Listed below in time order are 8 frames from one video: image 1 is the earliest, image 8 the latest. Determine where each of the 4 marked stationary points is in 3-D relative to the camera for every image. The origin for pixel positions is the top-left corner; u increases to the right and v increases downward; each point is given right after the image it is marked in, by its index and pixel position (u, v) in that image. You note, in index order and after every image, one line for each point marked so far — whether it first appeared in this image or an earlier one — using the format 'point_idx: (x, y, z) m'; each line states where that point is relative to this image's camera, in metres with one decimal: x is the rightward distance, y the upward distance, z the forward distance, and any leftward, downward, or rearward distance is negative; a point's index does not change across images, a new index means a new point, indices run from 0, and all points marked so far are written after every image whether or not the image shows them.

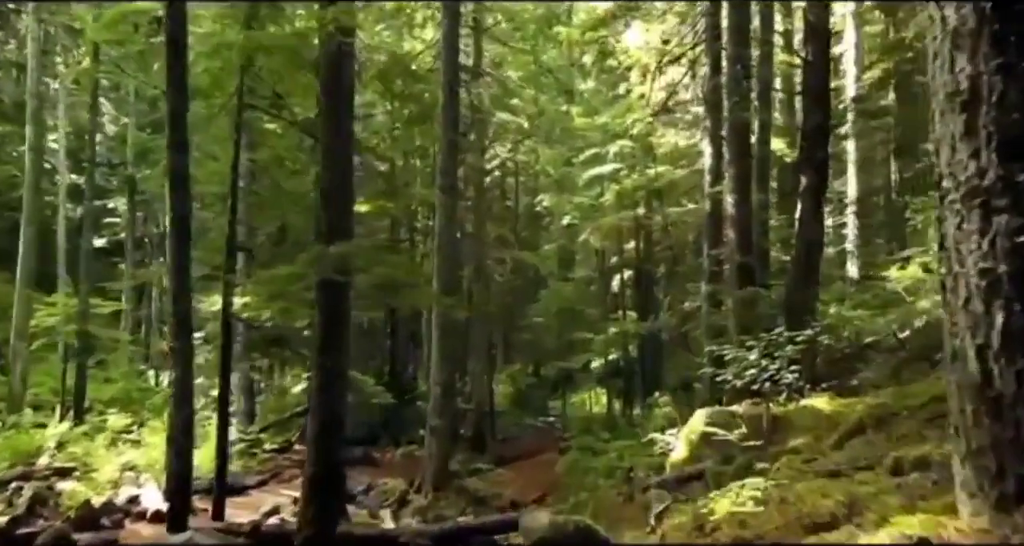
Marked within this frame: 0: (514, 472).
0: (+0.1, -5.4, +20.1) m
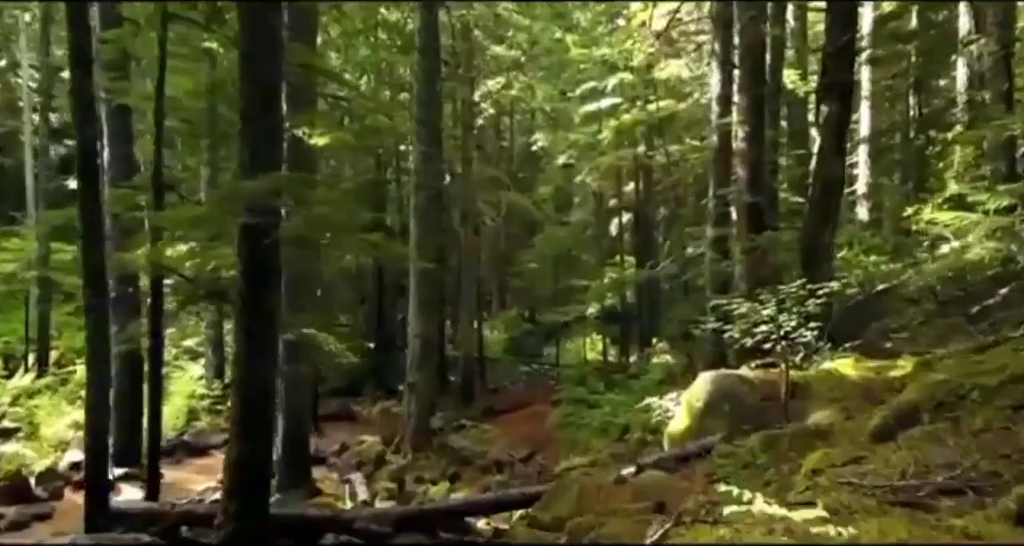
0: (-0.2, -3.9, +19.0) m
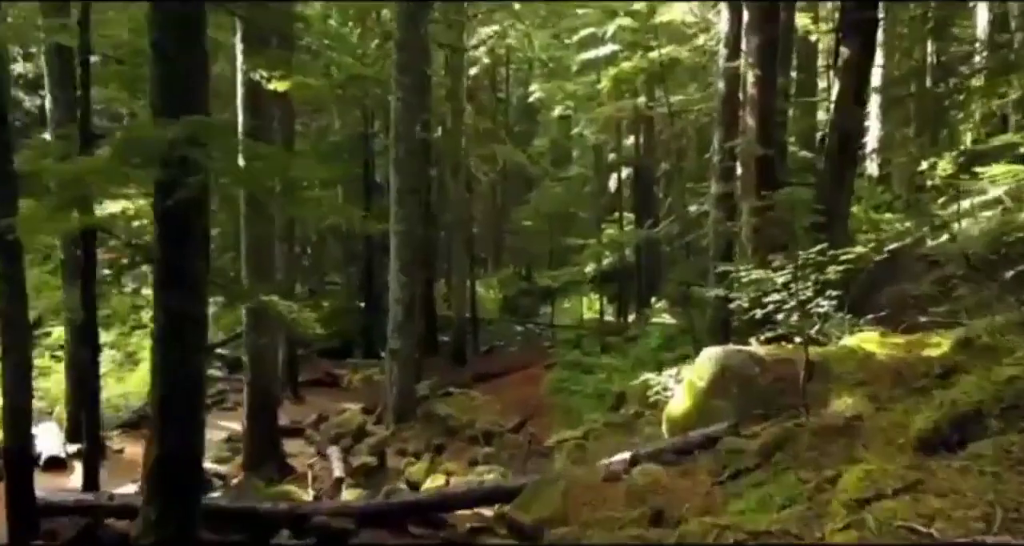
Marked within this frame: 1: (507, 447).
0: (-0.4, -2.9, +18.2) m
1: (-0.1, -3.2, +13.5) m
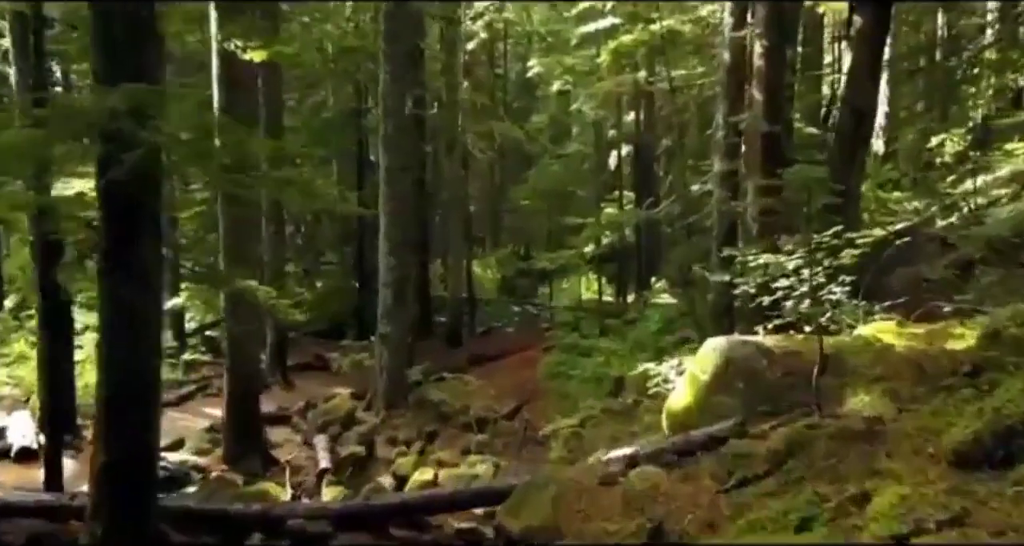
0: (-0.5, -2.5, +17.7) m
1: (-0.2, -2.9, +13.0) m
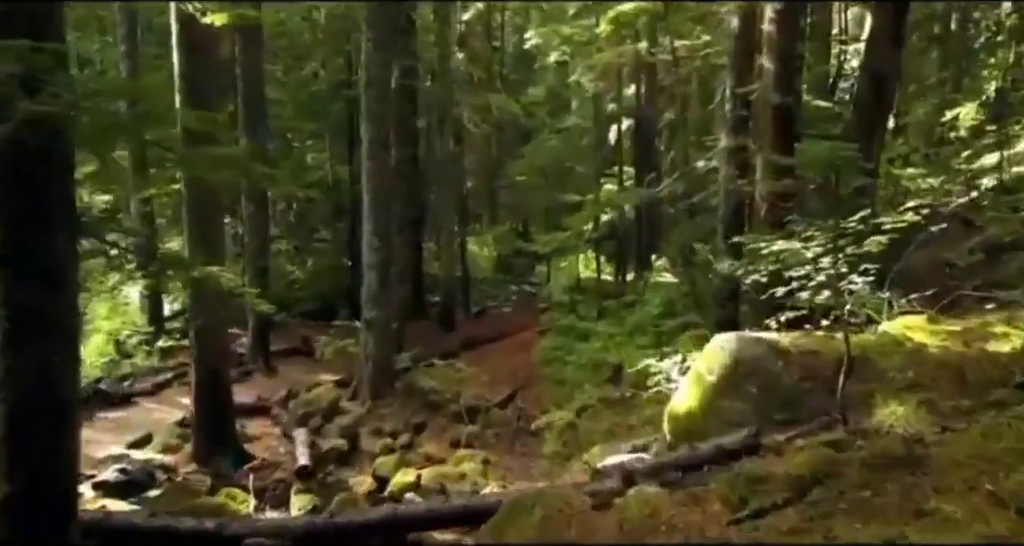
0: (-0.7, -2.0, +17.1) m
1: (-0.3, -2.6, +12.3) m
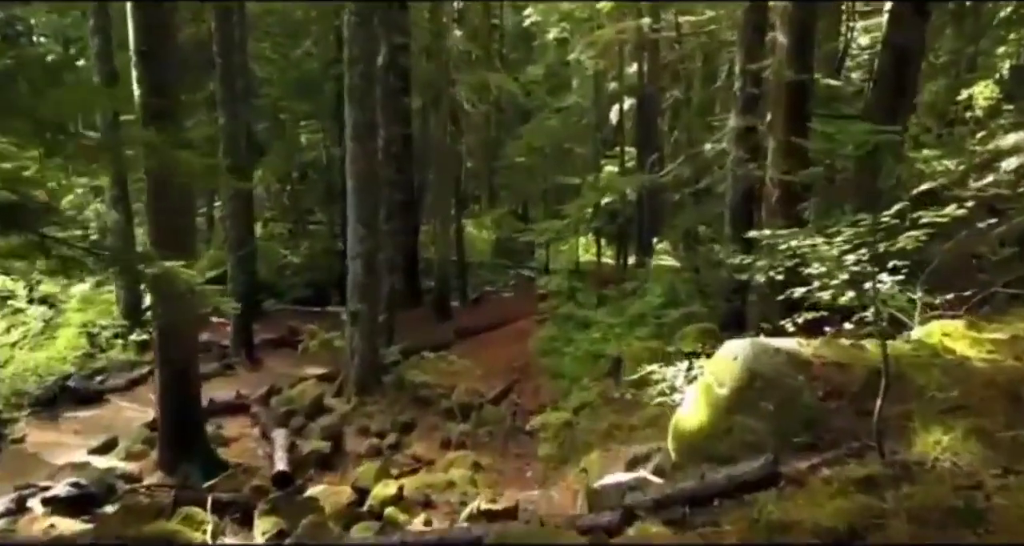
0: (-0.8, -1.7, +16.4) m
1: (-0.4, -2.4, +11.7) m
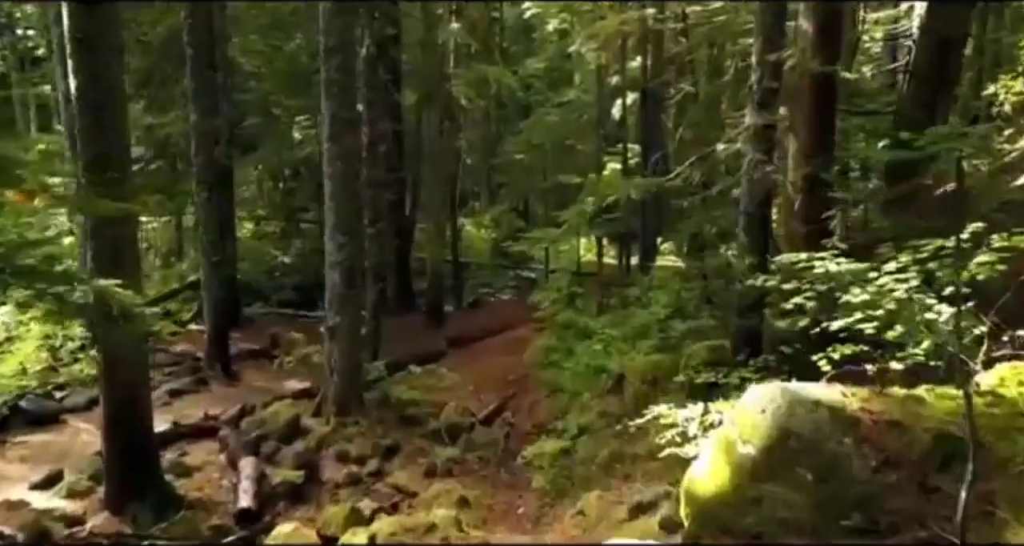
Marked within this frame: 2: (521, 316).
0: (-0.9, -1.8, +15.4) m
1: (-0.5, -2.6, +10.7) m
2: (+0.2, -1.1, +18.7) m
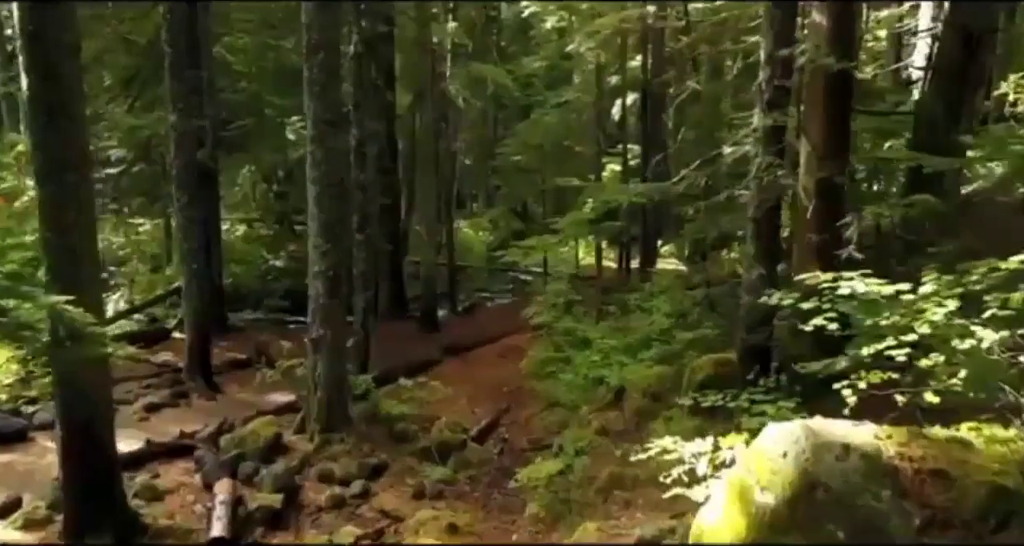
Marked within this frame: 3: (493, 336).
0: (-0.9, -2.0, +14.8) m
1: (-0.6, -2.7, +10.2) m
2: (+0.2, -1.2, +18.1) m
3: (-0.4, -1.5, +17.3) m
